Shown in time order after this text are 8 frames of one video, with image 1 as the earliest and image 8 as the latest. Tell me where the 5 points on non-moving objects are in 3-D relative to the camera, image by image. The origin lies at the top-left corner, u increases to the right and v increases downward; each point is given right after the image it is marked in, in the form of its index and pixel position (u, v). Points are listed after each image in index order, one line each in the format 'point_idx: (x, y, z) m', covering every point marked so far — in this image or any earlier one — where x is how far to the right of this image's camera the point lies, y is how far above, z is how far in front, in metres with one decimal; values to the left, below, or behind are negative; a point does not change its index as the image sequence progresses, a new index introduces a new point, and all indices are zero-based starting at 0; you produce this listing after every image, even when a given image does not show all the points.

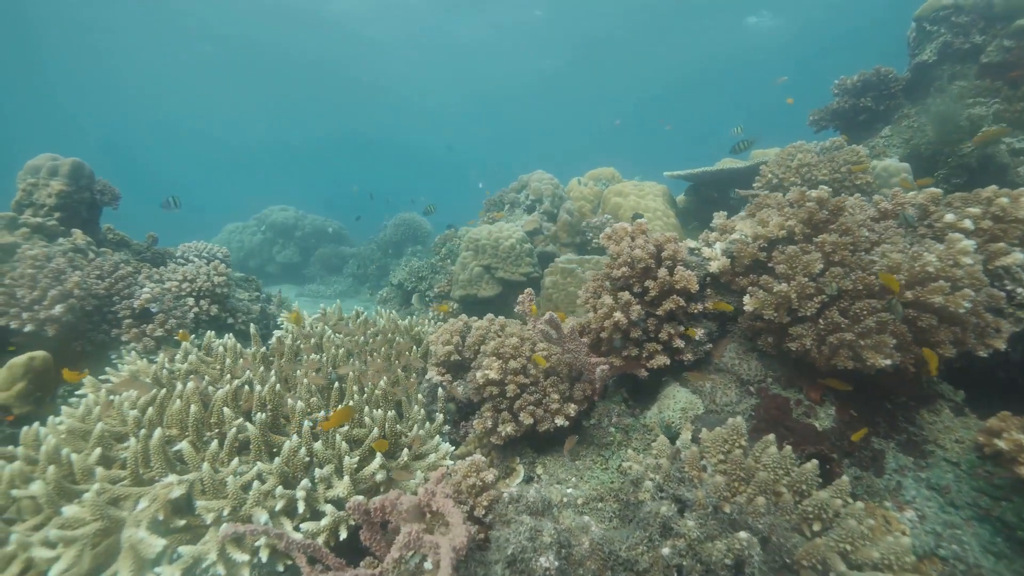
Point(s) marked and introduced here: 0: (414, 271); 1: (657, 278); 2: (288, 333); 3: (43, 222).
0: (-3.1, +0.5, +14.2) m
1: (+1.3, +0.1, +3.8) m
2: (-3.2, -0.7, +6.4) m
3: (-6.7, +0.9, +6.3) m
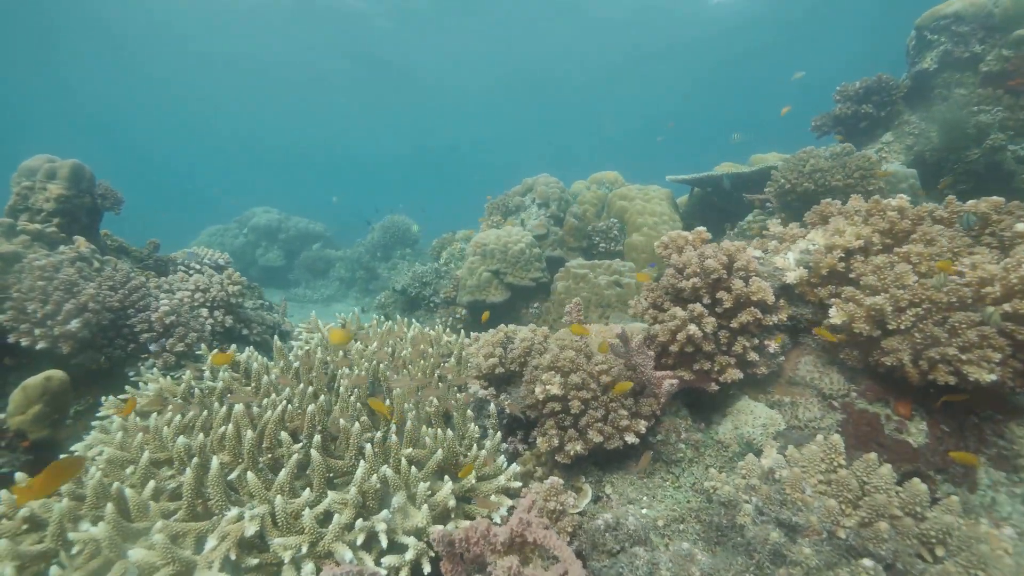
0: (-3.0, +0.4, +13.9) m
1: (+1.8, 0.0, +3.6) m
2: (-2.7, -0.8, +6.1) m
3: (-6.2, +0.8, +5.9) m
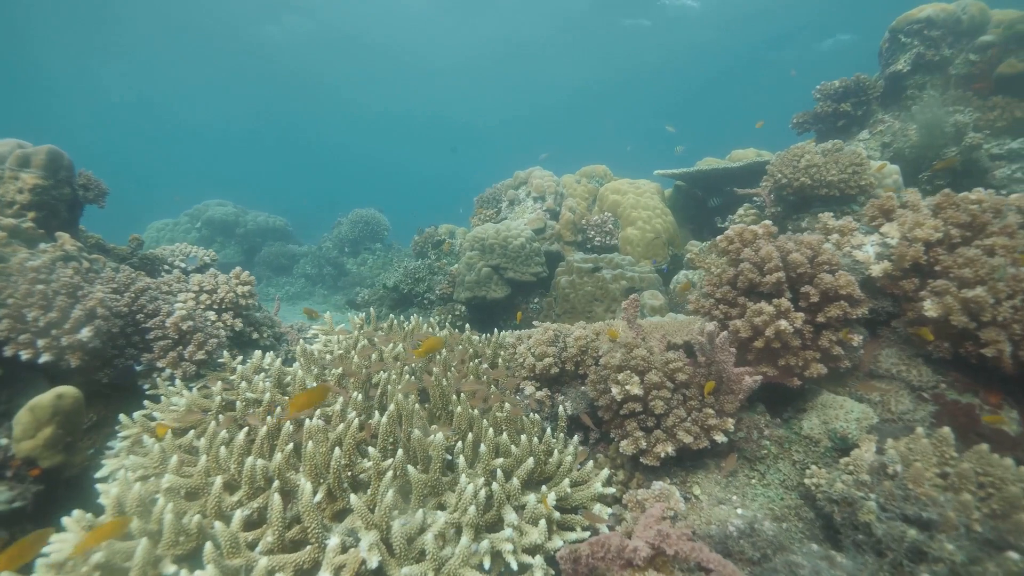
0: (-3.2, +0.5, +13.5) m
1: (+2.5, 0.0, +3.6) m
2: (-2.3, -0.8, +5.7) m
3: (-5.7, +0.7, +5.2) m
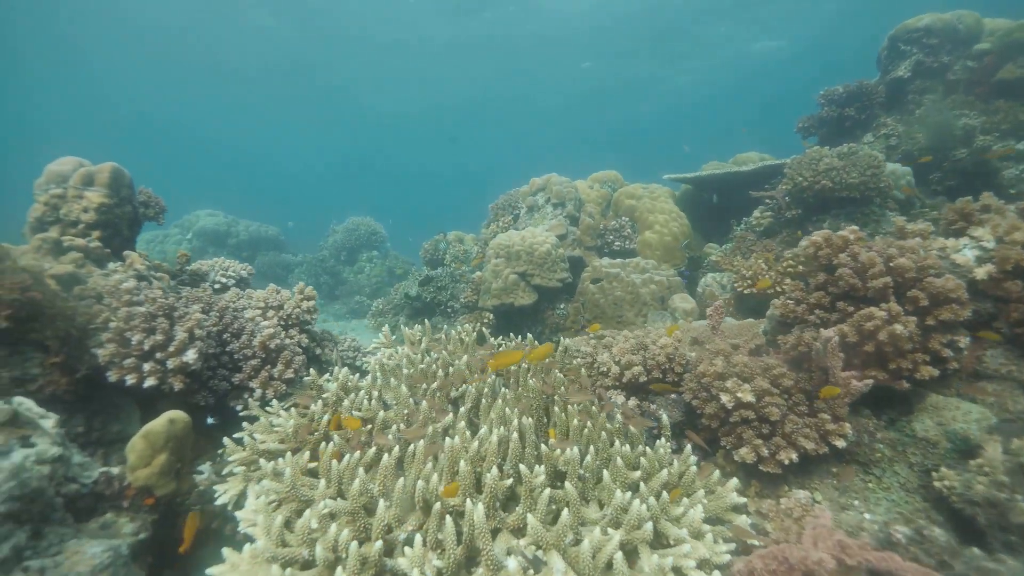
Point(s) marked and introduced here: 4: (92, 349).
0: (-2.5, +0.2, +13.4) m
1: (+3.5, 0.0, +3.7) m
2: (-1.3, -0.9, +5.7) m
3: (-4.8, +0.5, +5.0) m
4: (-3.6, -0.5, +3.8) m
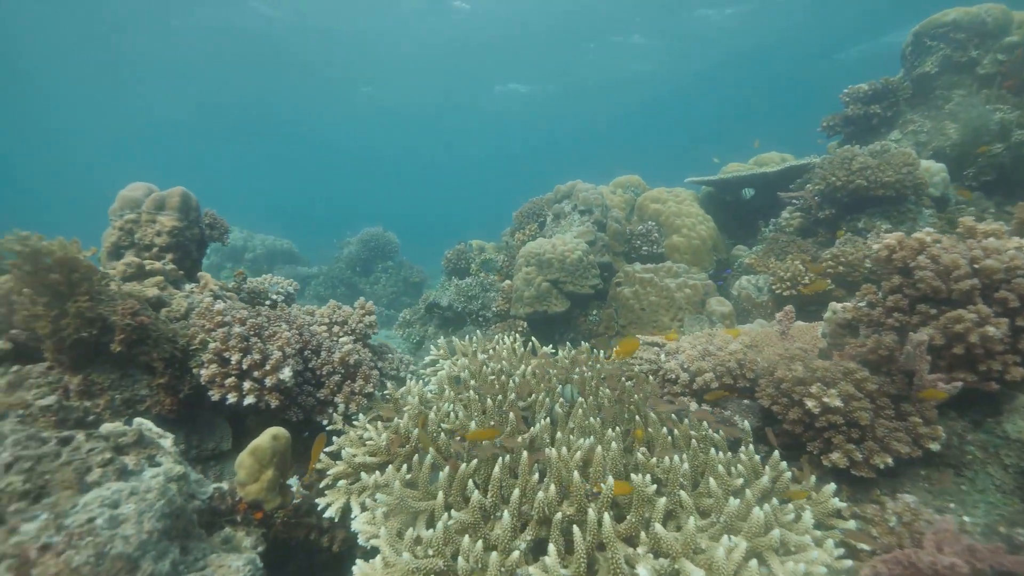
0: (-1.6, -0.1, +13.5) m
1: (+4.2, 0.0, +3.7) m
2: (-0.5, -1.1, +5.7) m
3: (-4.0, +0.3, +5.2) m
4: (-2.8, -0.7, +4.0) m
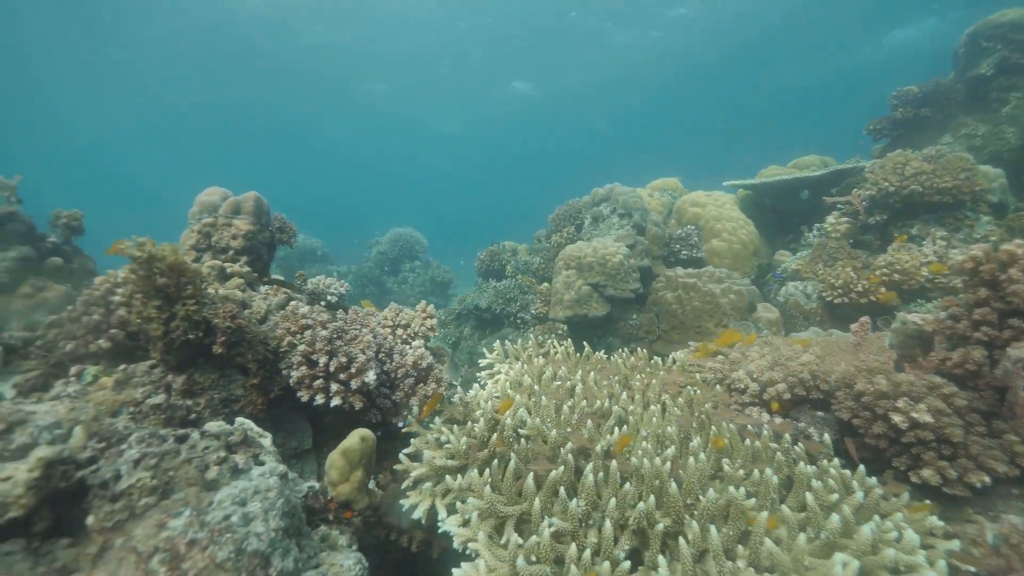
0: (-0.5, -0.2, +13.6) m
1: (+4.9, -0.1, +3.6) m
2: (+0.3, -1.2, +5.8) m
3: (-3.2, +0.2, +5.4) m
4: (-2.1, -0.8, +4.1) m
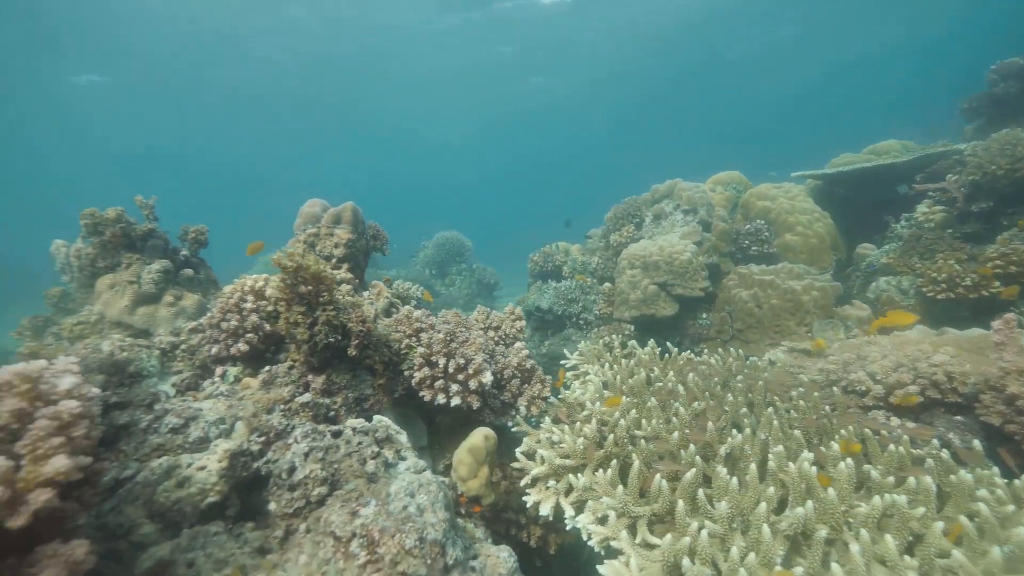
0: (+1.5, -0.2, +13.6) m
1: (+5.9, -0.1, +3.2) m
2: (+1.5, -1.2, +5.8) m
3: (-2.1, +0.2, +5.7) m
4: (-1.1, -0.8, +4.4) m
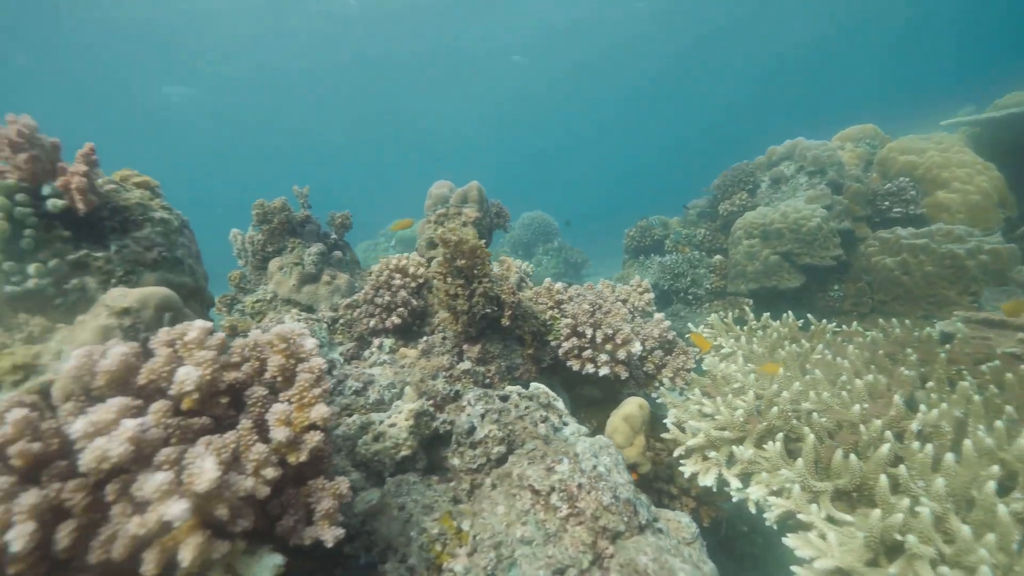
0: (+4.5, +0.6, +13.1) m
1: (+7.0, +0.3, +2.0) m
2: (+3.1, -0.8, +5.4) m
3: (-0.4, +0.5, +5.9) m
4: (+0.4, -0.5, +4.4) m
